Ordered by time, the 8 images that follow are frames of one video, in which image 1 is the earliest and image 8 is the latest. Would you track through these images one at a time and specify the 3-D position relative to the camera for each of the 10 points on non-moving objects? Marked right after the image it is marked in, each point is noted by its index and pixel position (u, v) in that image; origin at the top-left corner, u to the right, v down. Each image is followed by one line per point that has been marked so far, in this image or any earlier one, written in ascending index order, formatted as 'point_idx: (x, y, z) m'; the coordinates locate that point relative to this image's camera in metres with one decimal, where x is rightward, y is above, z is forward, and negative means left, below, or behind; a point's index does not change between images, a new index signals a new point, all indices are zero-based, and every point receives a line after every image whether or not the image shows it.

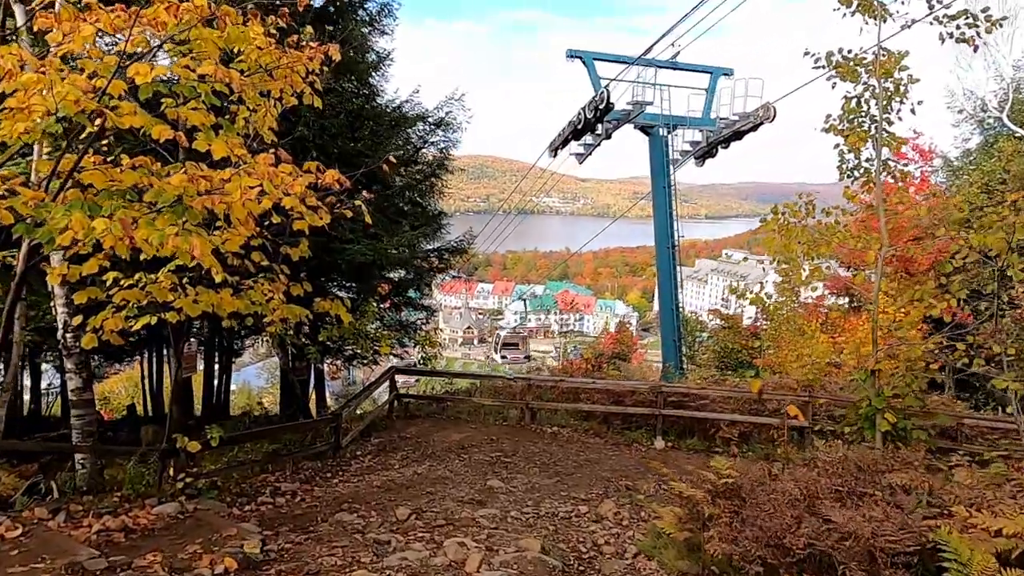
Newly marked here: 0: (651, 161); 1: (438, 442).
0: (+3.1, +2.8, +14.9) m
1: (-0.9, -1.9, +8.1) m
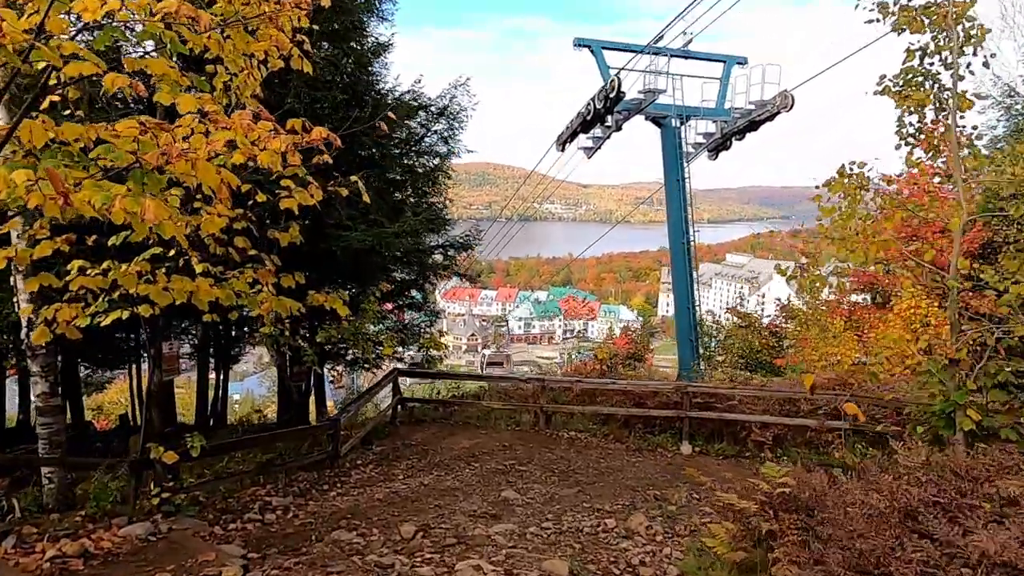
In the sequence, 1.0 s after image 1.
0: (+3.2, +2.9, +14.2) m
1: (-0.8, -1.8, +7.5) m
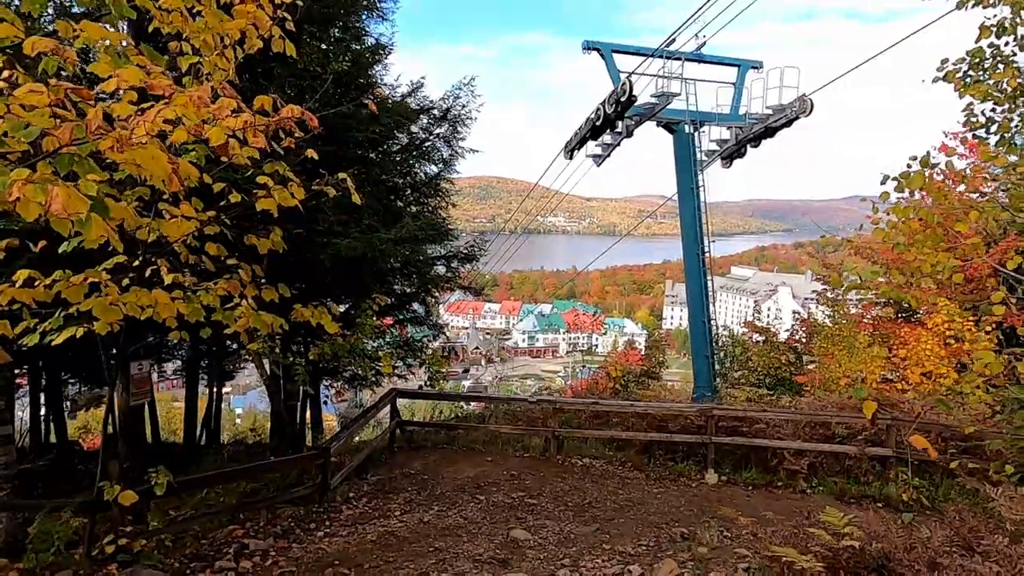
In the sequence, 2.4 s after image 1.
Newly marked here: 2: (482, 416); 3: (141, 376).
0: (+3.3, +2.6, +13.6) m
1: (-0.7, -2.0, +6.8) m
2: (-0.4, -1.8, +9.1) m
3: (-3.1, -0.7, +5.5) m
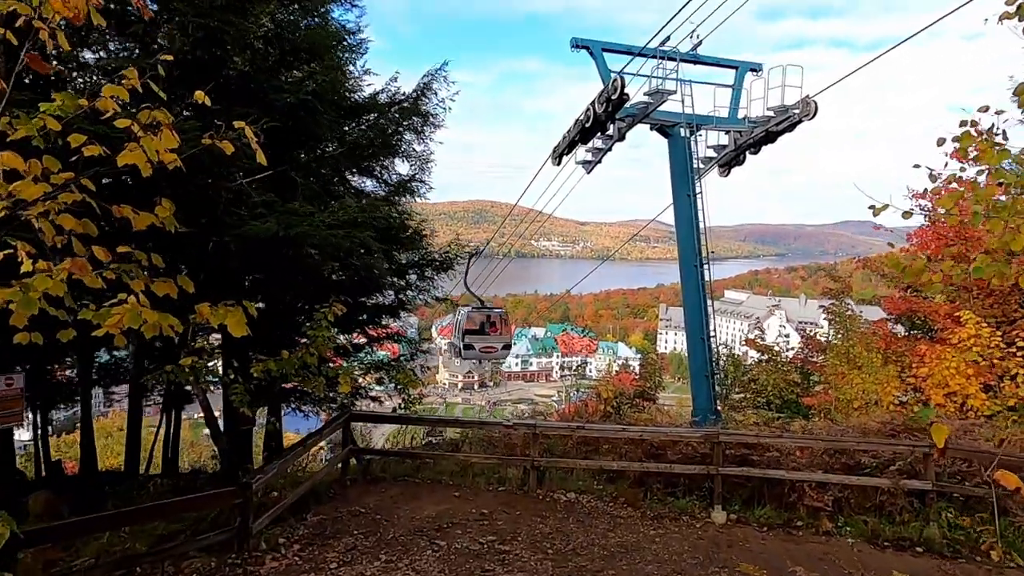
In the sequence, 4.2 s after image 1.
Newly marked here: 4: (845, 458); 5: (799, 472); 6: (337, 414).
0: (+3.0, +2.3, +12.7) m
1: (-0.9, -2.0, +5.7) m
2: (-0.7, -1.9, +8.0) m
3: (-3.3, -0.7, +4.4) m
4: (+3.2, -1.7, +6.5) m
5: (+2.6, -1.7, +6.0) m
6: (-1.7, -1.2, +6.5) m
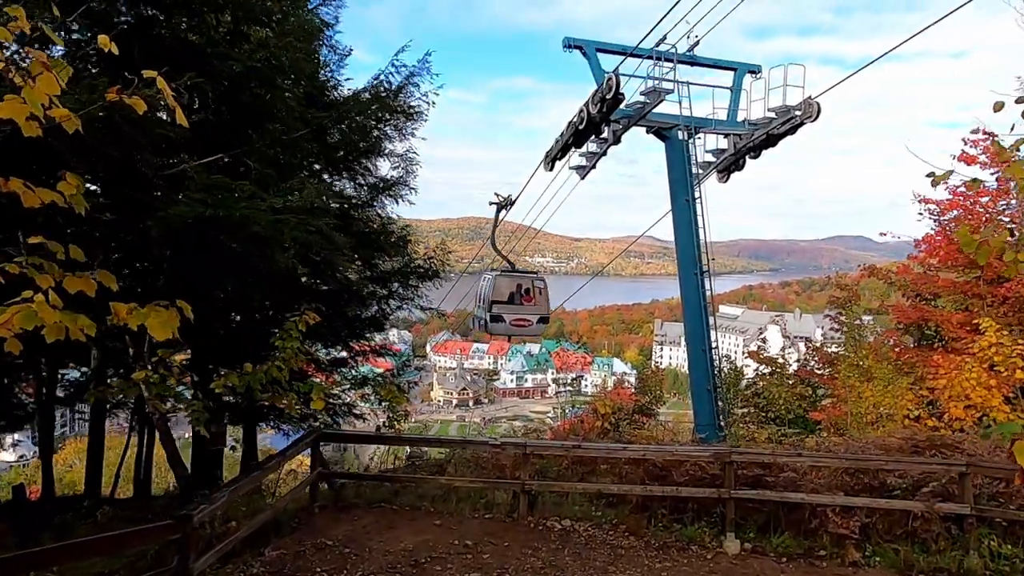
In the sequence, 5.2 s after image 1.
0: (+2.9, +2.2, +12.2) m
1: (-1.0, -2.0, +5.0) m
2: (-0.8, -2.0, +7.3) m
3: (-3.4, -0.7, +3.7) m
4: (+3.1, -1.7, +5.9) m
5: (+2.5, -1.7, +5.4) m
6: (-1.8, -1.3, +5.8) m
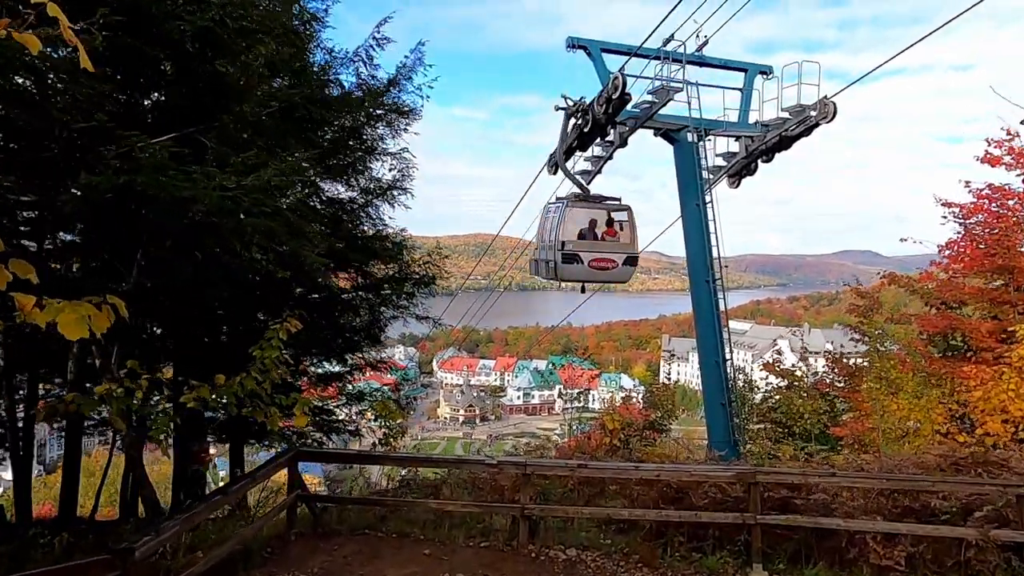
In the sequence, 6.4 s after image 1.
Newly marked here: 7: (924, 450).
0: (+2.9, +2.0, +11.6) m
1: (-1.0, -2.0, +4.4) m
2: (-0.8, -2.0, +6.7) m
3: (-3.4, -0.7, +3.2) m
4: (+3.1, -1.7, +5.2) m
5: (+2.5, -1.7, +4.8) m
6: (-1.8, -1.3, +5.2) m
7: (+4.7, -1.8, +7.6) m
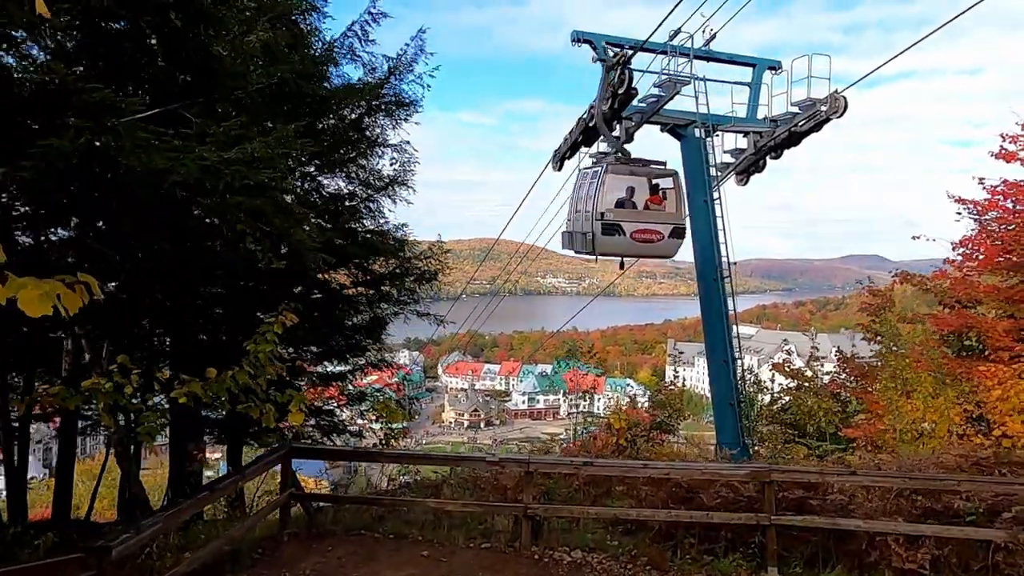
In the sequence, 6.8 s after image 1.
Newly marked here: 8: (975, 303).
0: (+3.0, +2.0, +11.4) m
1: (-1.0, -1.9, +4.2) m
2: (-0.8, -1.9, +6.5) m
3: (-3.4, -0.6, +3.0) m
4: (+3.1, -1.6, +5.0) m
5: (+2.5, -1.6, +4.5) m
6: (-1.8, -1.2, +5.0) m
7: (+4.7, -1.8, +7.3) m
8: (+7.8, -0.3, +11.2) m
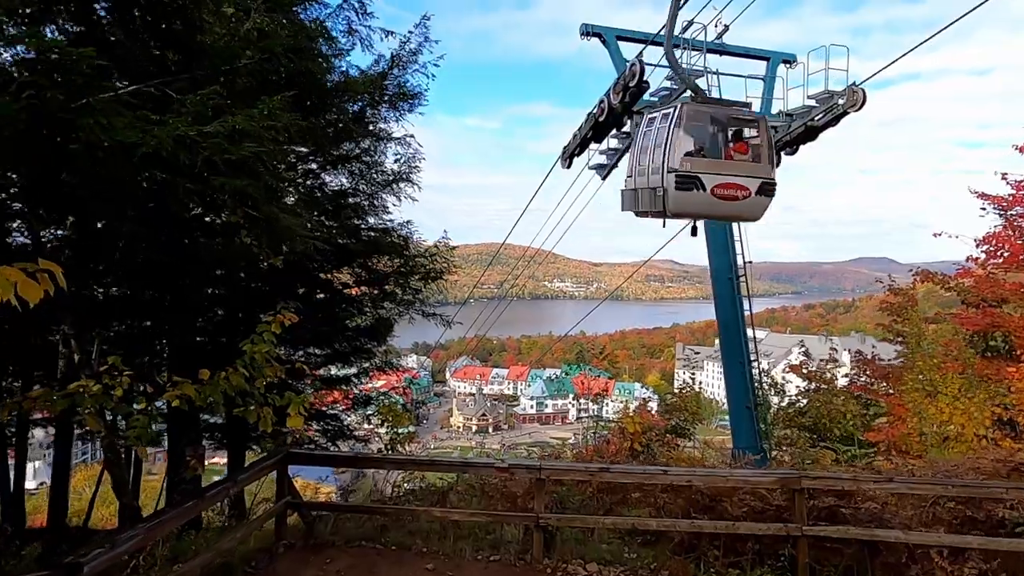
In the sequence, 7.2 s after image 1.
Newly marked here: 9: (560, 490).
0: (+3.1, +2.0, +11.1) m
1: (-1.0, -1.9, +3.9) m
2: (-0.7, -1.9, +6.2) m
3: (-3.4, -0.5, +2.7) m
4: (+3.2, -1.5, +4.6) m
5: (+2.6, -1.5, +4.2) m
6: (-1.7, -1.2, +4.7) m
7: (+4.8, -1.7, +6.9) m
8: (+7.9, -0.2, +10.8) m
9: (+0.4, -1.7, +5.5) m
